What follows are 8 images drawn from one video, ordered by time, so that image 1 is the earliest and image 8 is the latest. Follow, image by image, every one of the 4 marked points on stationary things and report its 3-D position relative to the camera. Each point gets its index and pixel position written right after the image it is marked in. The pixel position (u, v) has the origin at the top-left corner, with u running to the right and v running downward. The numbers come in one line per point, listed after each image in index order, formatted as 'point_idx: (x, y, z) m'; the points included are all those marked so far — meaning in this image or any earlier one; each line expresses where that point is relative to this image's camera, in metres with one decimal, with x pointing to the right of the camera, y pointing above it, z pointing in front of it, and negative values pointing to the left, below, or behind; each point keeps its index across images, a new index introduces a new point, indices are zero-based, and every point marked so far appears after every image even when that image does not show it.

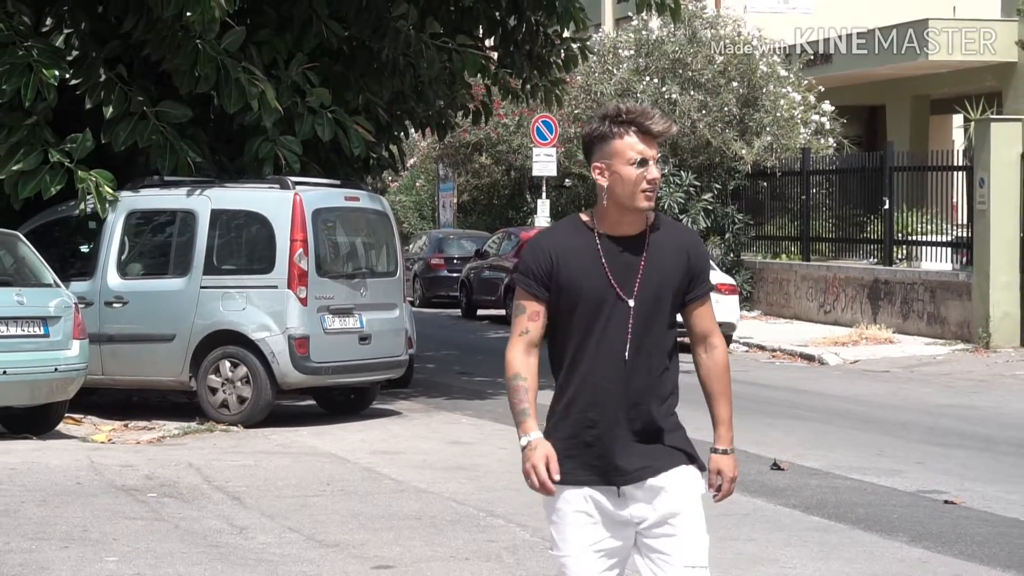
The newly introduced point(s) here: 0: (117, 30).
0: (-3.6, +2.3, +12.1) m
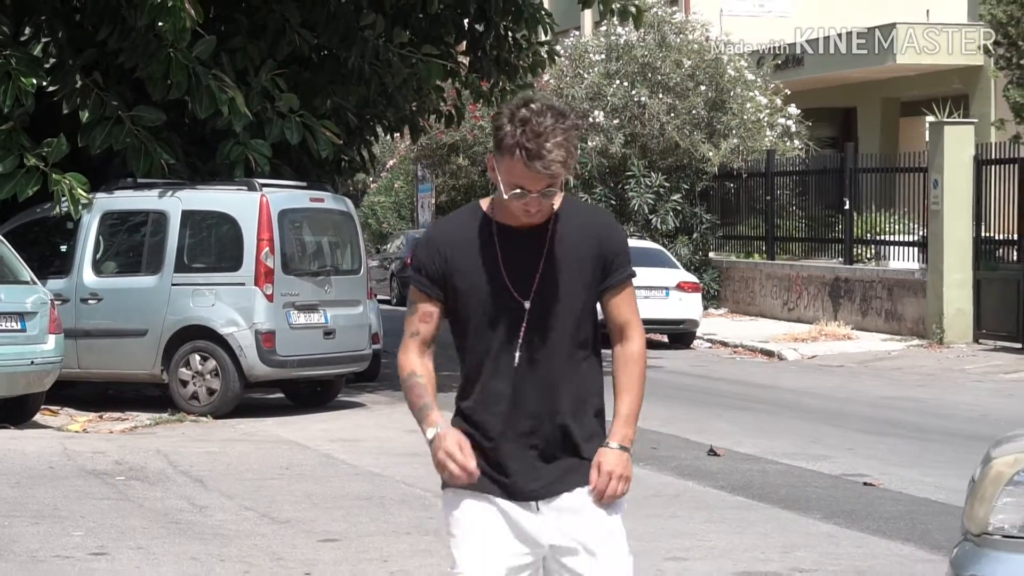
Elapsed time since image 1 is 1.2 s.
0: (-4.0, +2.4, +12.6) m
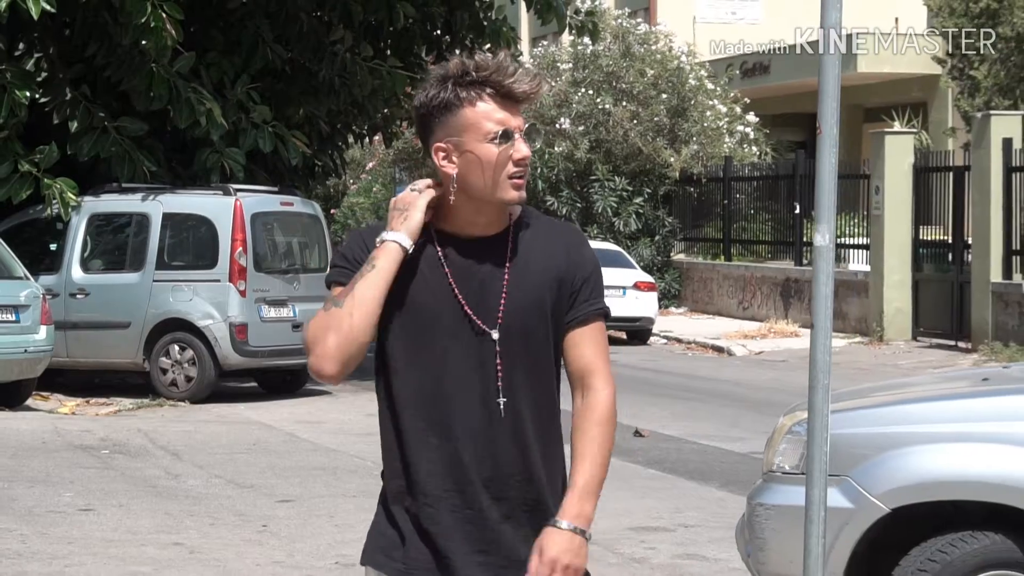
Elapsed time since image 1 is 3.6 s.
0: (-4.4, +2.4, +13.6) m
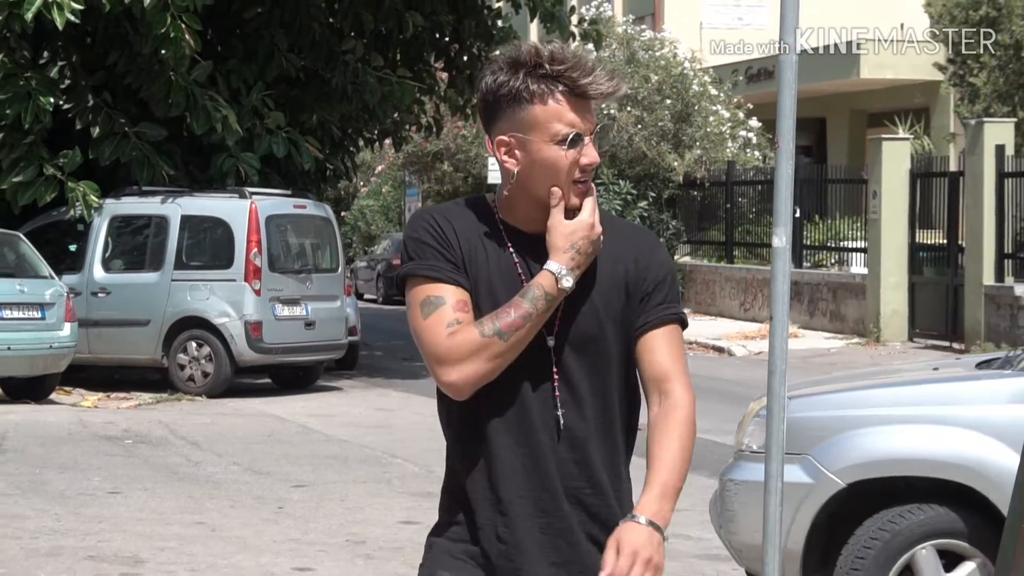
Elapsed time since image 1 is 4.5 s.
0: (-4.4, +2.4, +14.1) m
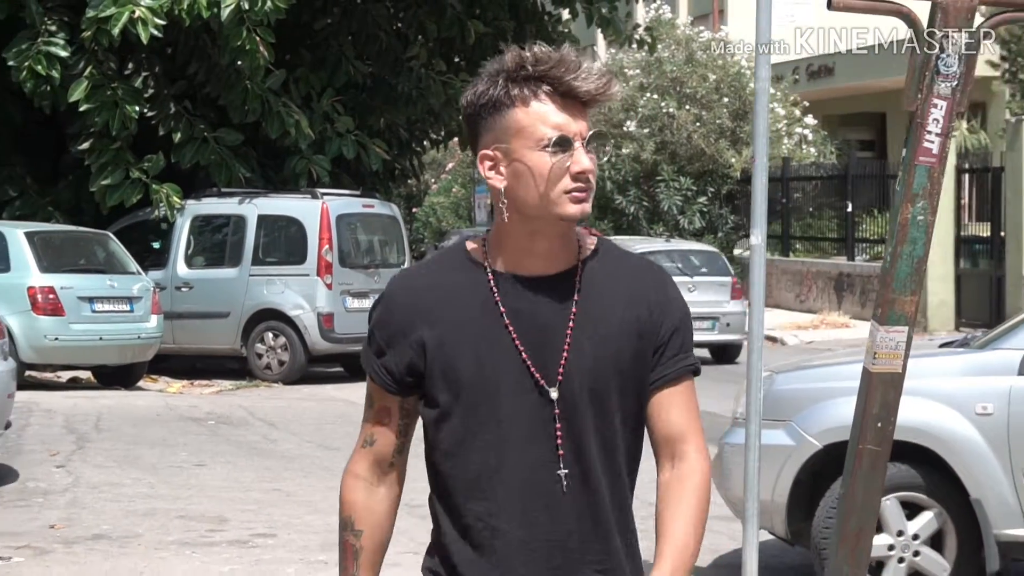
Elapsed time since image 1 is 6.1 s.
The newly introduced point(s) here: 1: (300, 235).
0: (-3.8, +2.5, +15.2) m
1: (-2.2, +0.6, +13.8) m
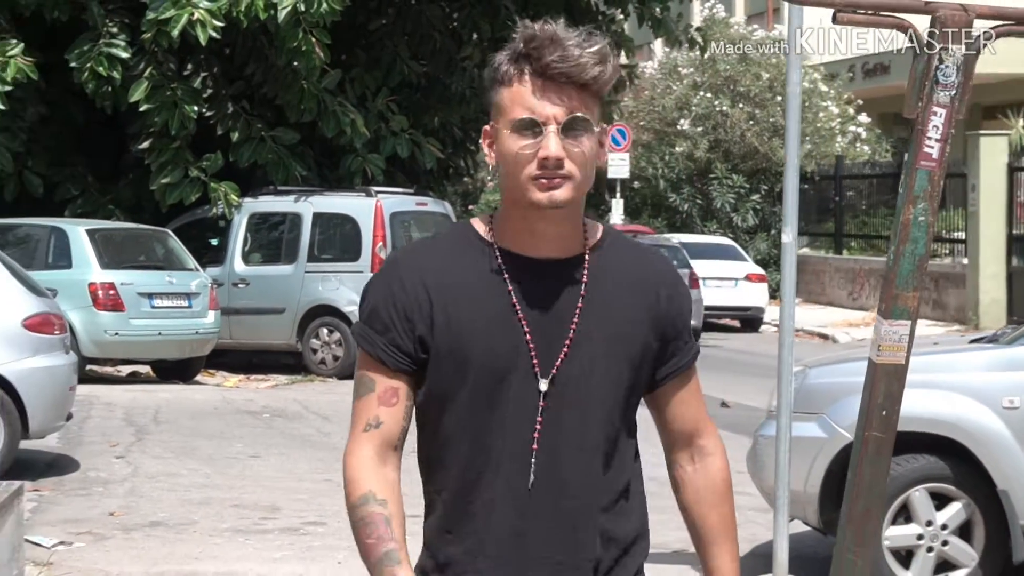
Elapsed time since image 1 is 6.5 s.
0: (-3.2, +2.5, +15.4) m
1: (-1.7, +0.6, +14.1) m
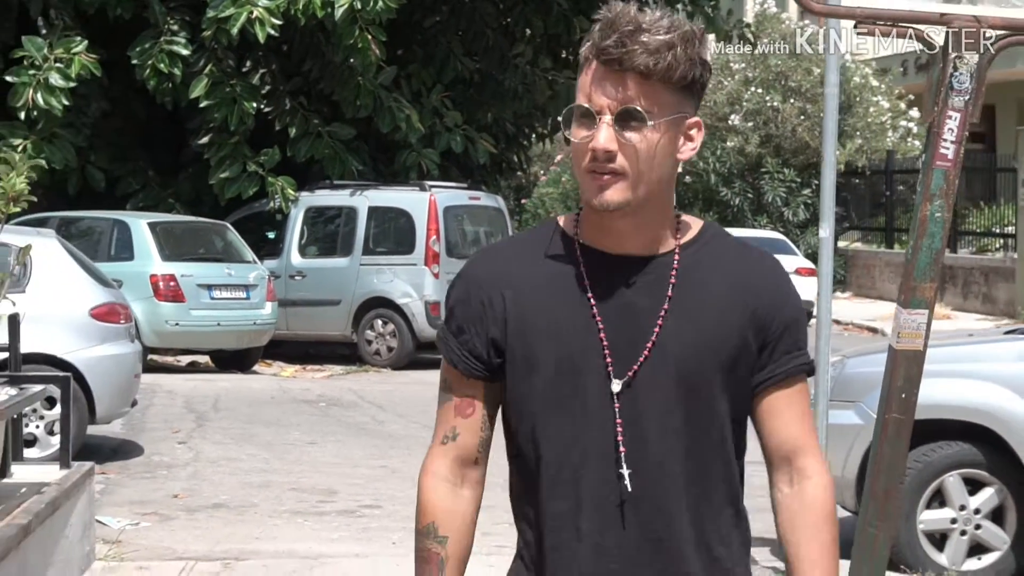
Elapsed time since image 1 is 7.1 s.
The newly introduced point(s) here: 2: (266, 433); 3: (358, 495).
0: (-2.5, +2.6, +15.8) m
1: (-1.1, +0.7, +14.3) m
2: (-1.8, -1.1, +9.8) m
3: (-0.9, -1.2, +7.6) m
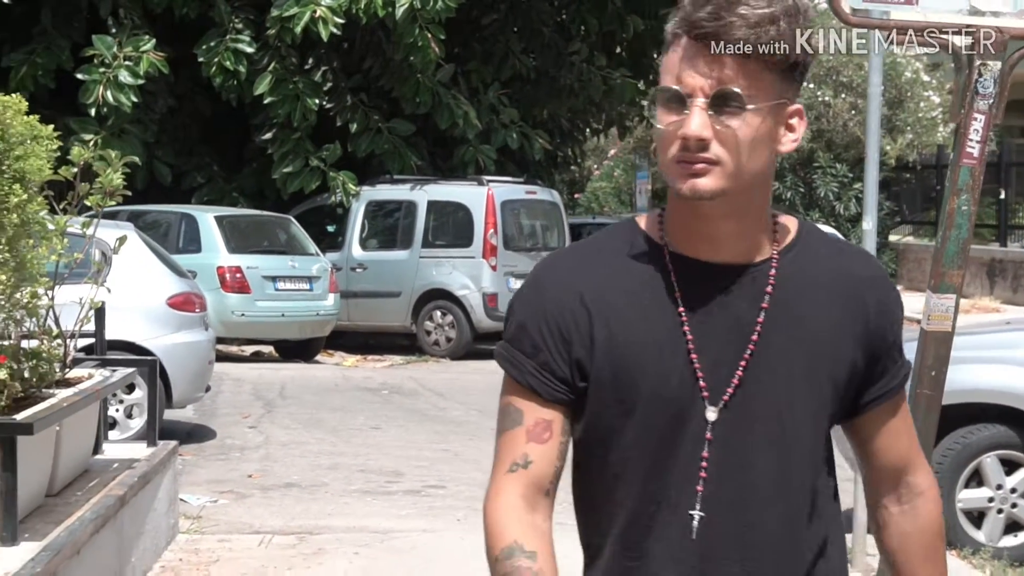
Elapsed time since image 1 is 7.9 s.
0: (-1.9, +2.7, +16.2) m
1: (-0.5, +0.8, +14.7) m
2: (-1.4, -1.0, +10.2) m
3: (-0.5, -1.1, +8.0) m
